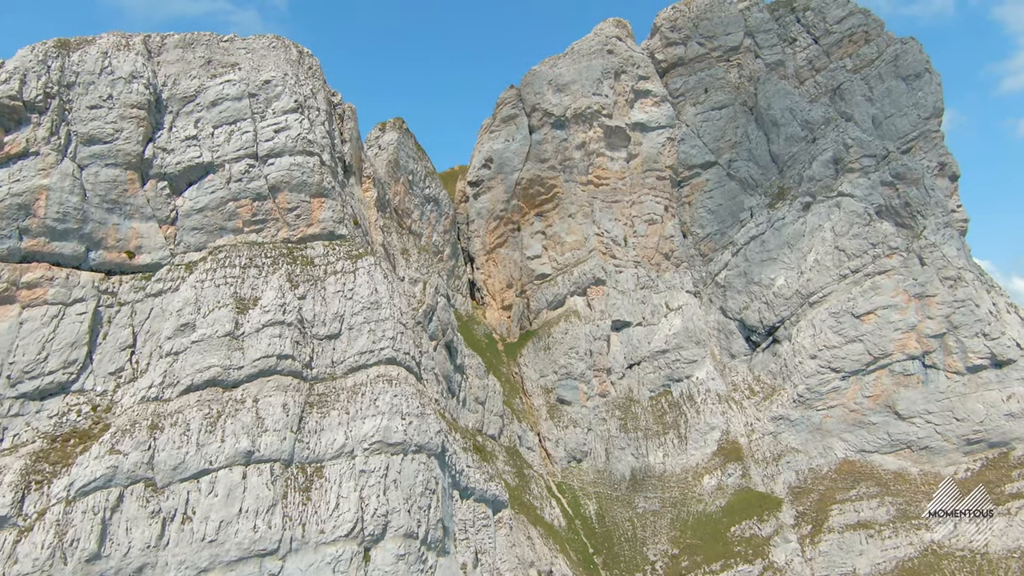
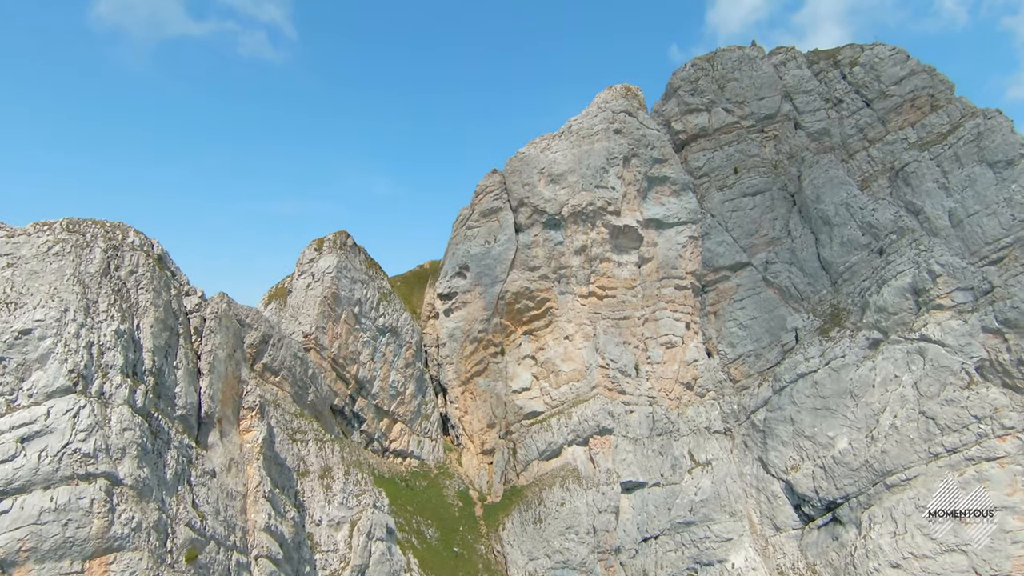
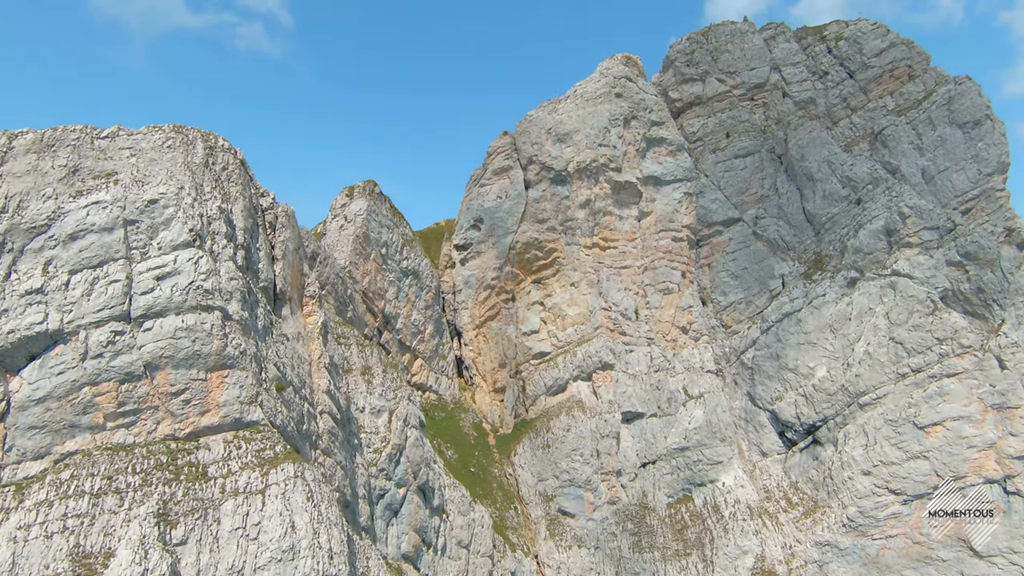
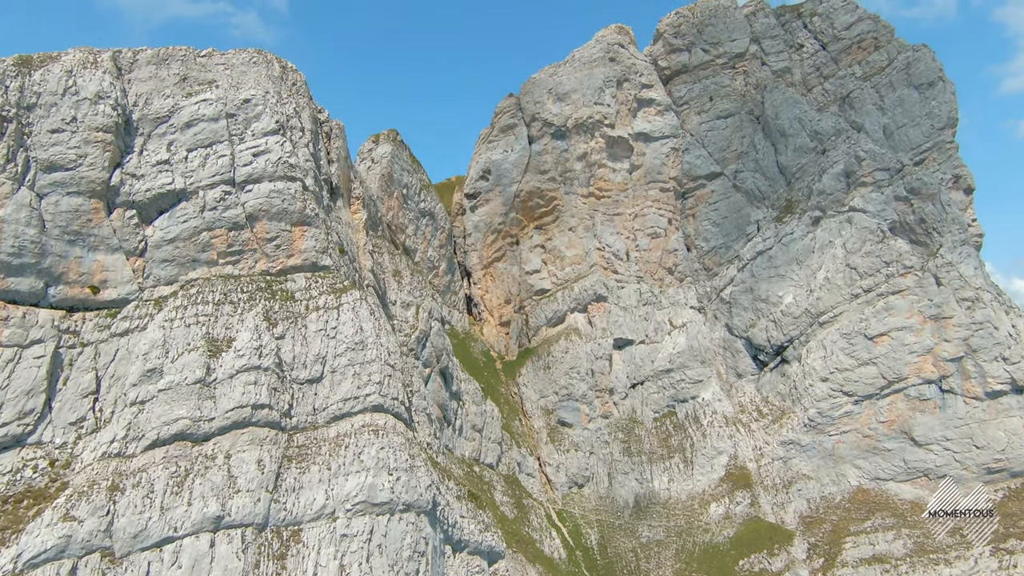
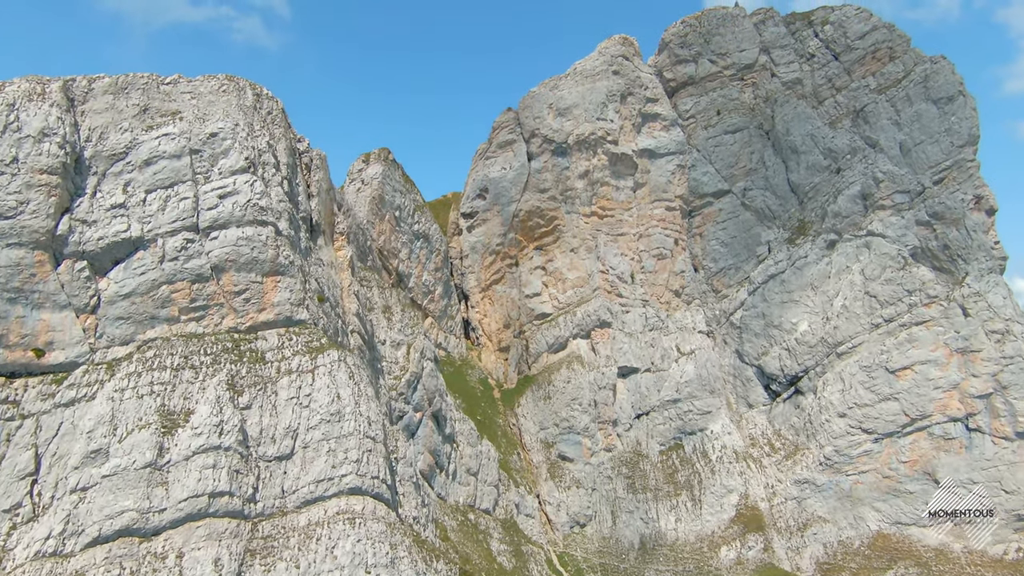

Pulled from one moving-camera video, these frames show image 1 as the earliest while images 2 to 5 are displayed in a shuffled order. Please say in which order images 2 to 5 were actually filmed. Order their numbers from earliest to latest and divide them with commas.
4, 5, 3, 2
